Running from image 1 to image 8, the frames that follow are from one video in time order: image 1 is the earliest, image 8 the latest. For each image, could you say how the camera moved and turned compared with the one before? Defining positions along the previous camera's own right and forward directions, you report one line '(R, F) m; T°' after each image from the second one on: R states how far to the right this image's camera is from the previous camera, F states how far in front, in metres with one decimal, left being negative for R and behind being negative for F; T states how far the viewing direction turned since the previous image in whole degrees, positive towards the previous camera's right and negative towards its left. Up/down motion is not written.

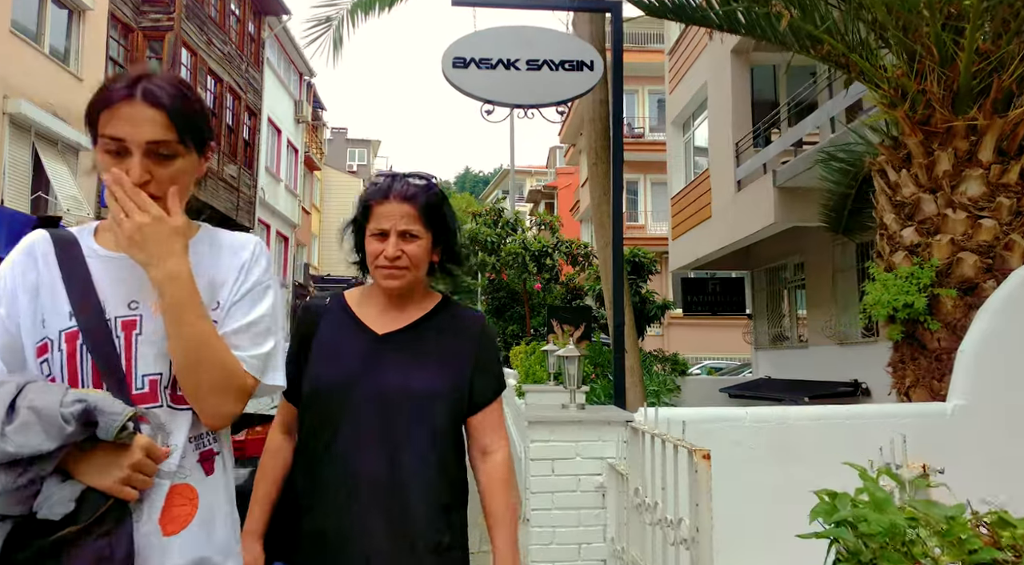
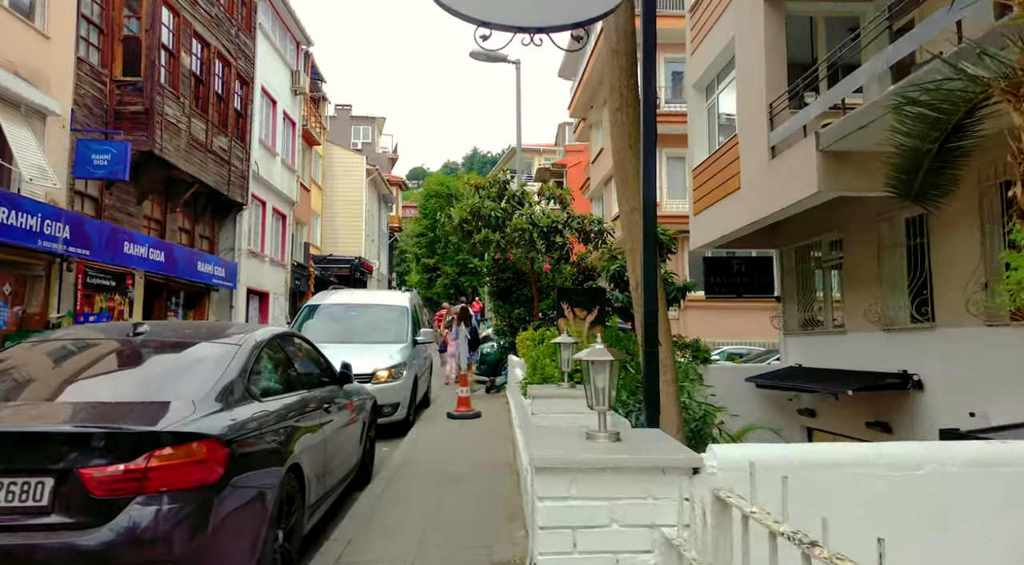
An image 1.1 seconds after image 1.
(0.0, +1.0) m; -1°
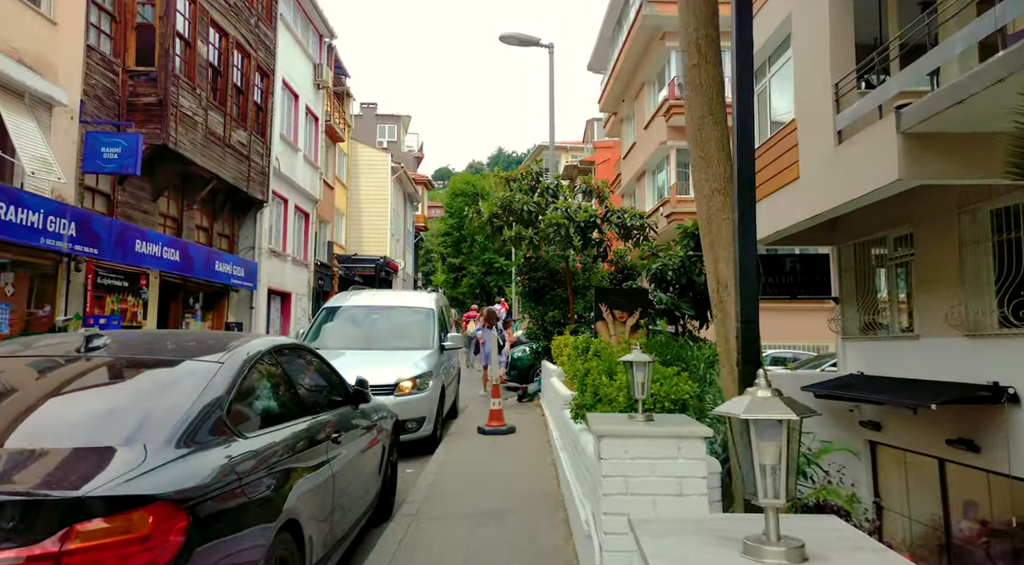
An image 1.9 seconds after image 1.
(-0.1, +0.8) m; -2°
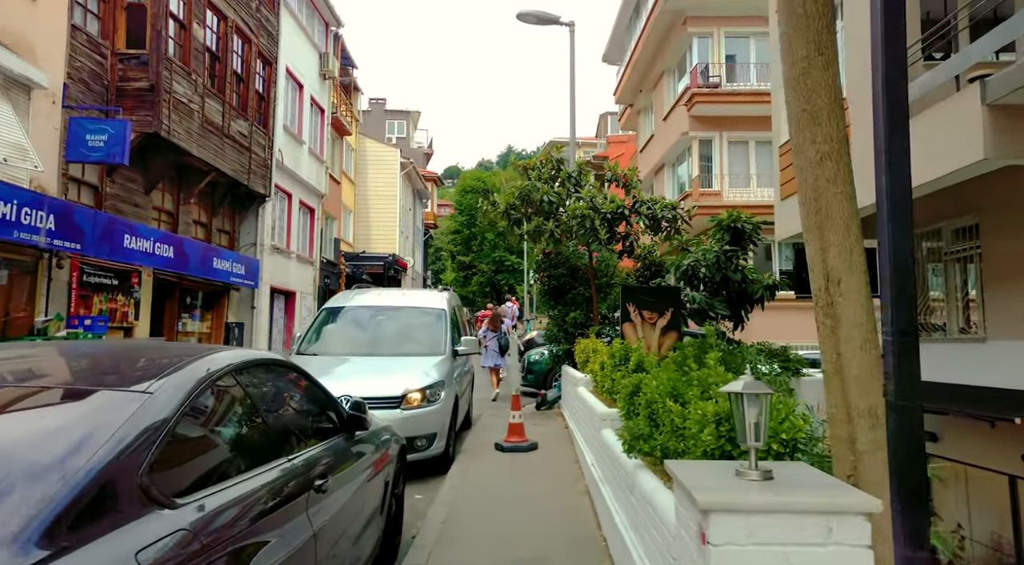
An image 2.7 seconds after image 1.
(-0.1, +0.9) m; -1°
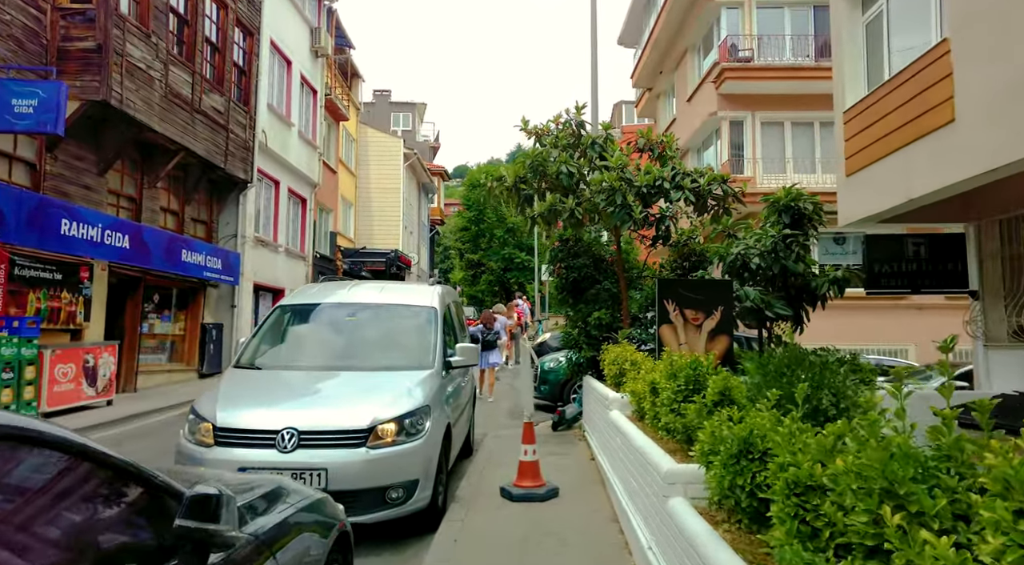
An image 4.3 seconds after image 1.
(0.0, +1.7) m; -1°
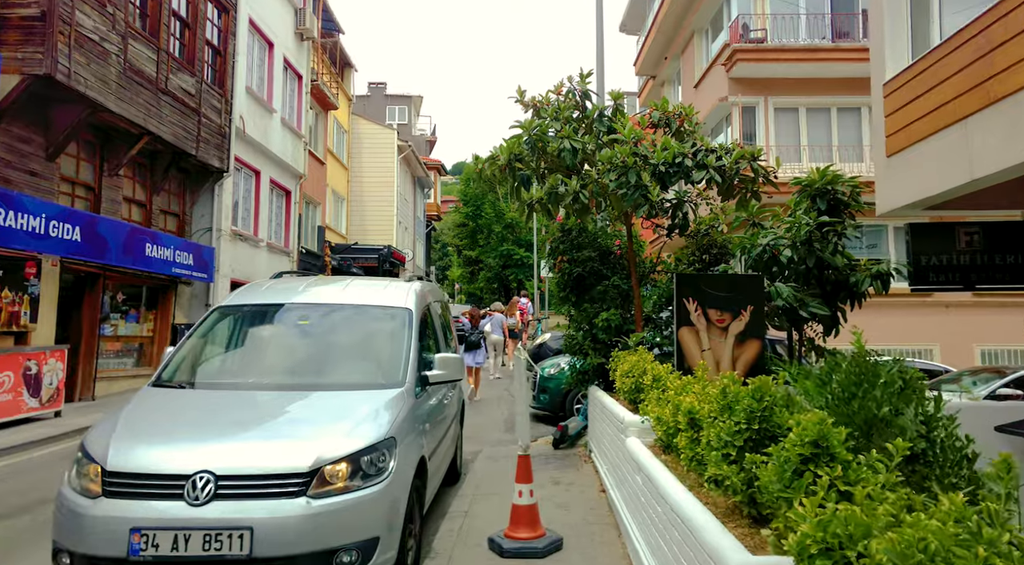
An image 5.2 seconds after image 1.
(0.0, +1.1) m; 0°
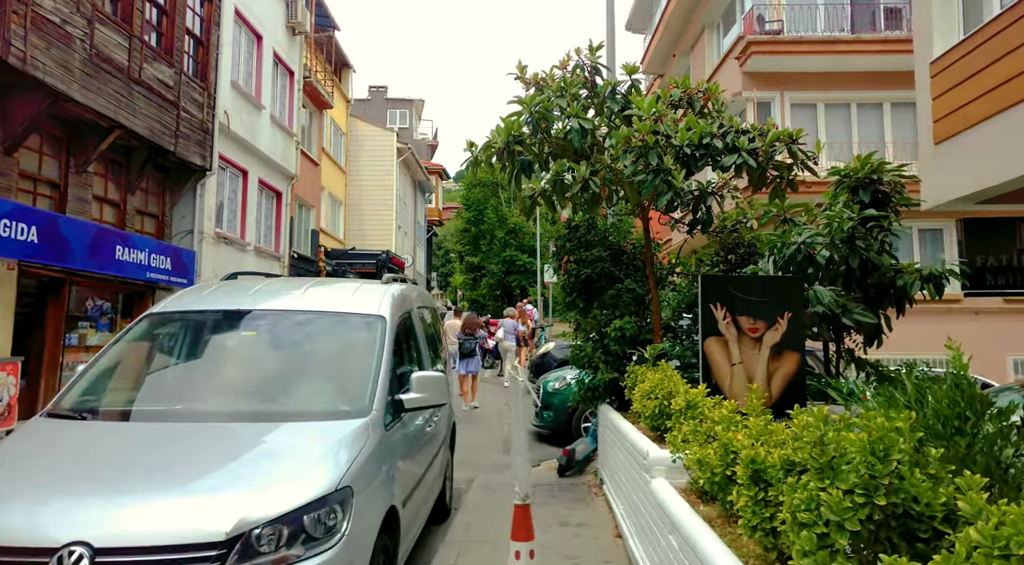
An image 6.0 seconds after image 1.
(0.0, +0.9) m; 0°
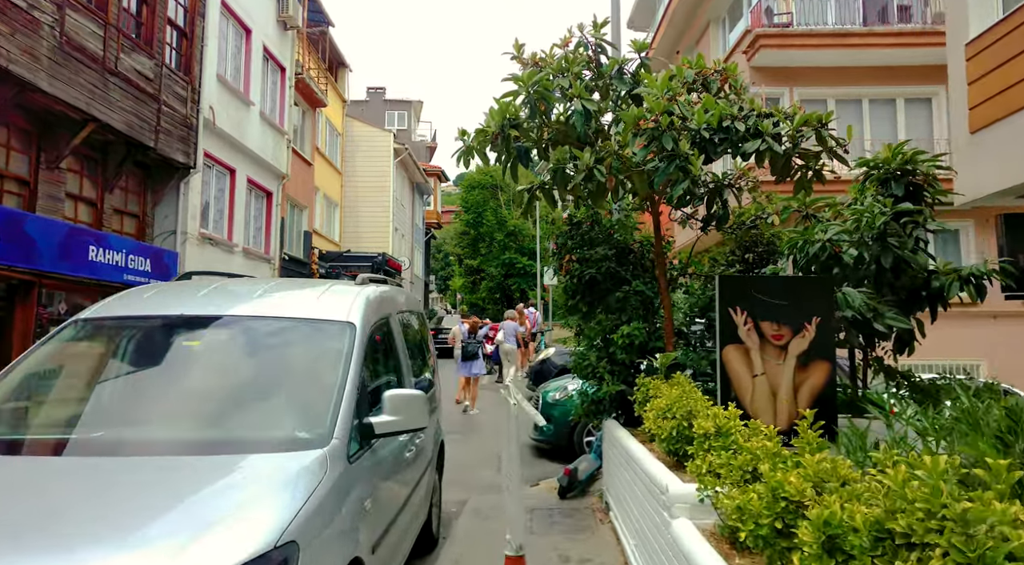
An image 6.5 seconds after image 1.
(0.0, +0.6) m; 0°
